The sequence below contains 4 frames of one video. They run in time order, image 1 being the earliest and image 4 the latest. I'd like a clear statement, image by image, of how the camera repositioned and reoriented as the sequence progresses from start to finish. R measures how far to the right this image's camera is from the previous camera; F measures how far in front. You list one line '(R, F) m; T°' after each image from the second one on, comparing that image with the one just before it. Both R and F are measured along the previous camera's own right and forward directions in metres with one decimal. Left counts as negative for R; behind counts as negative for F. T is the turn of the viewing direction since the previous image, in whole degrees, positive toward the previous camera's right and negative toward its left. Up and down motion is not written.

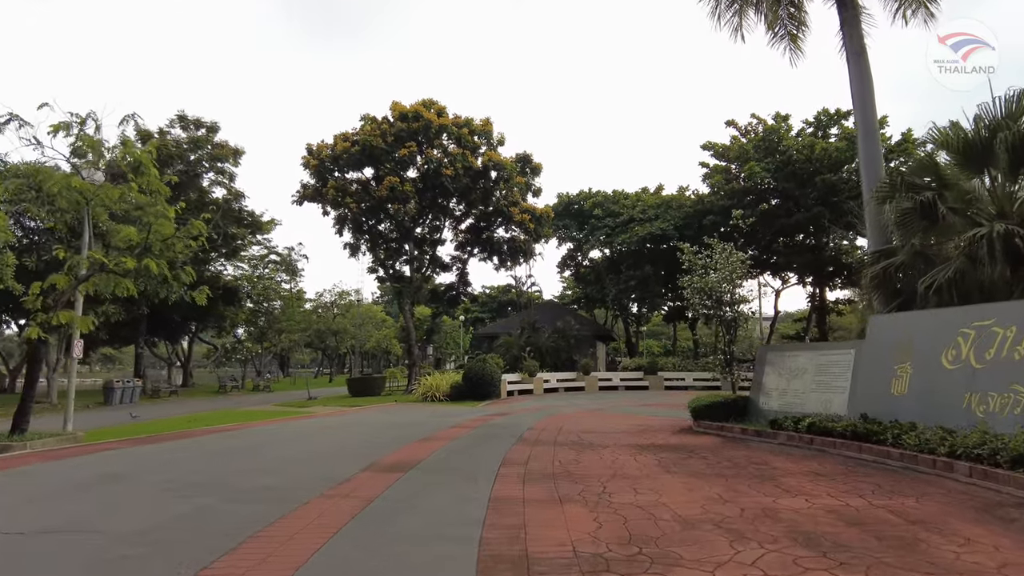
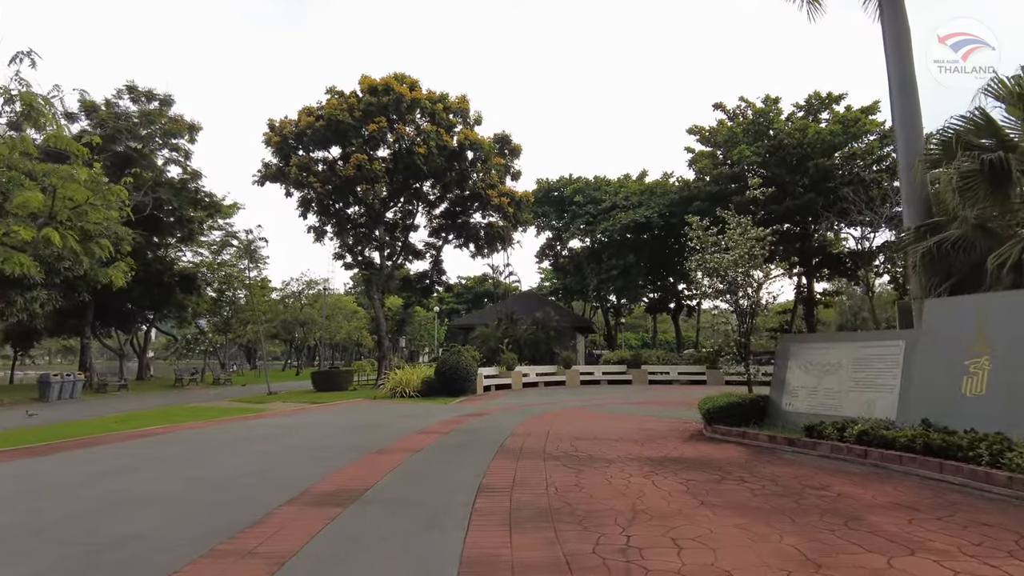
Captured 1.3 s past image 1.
(0.0, +1.5) m; +2°
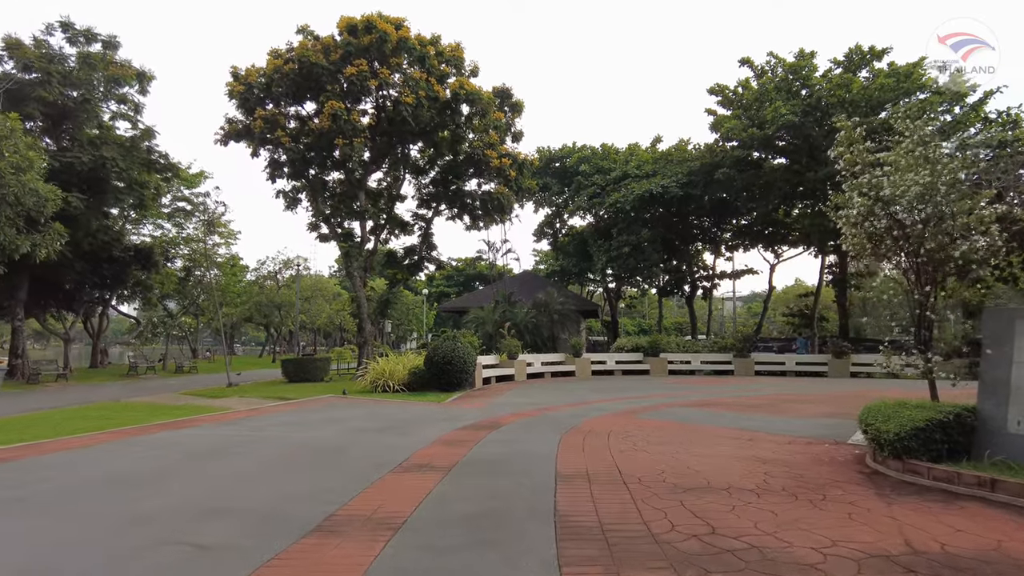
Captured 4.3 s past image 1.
(-0.4, +3.3) m; +1°
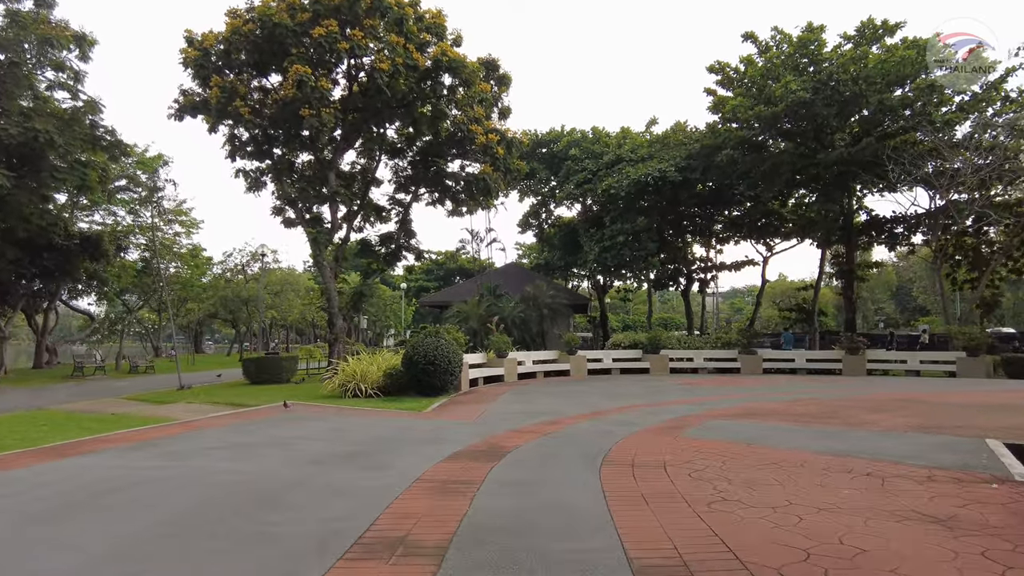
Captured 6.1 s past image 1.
(-0.3, +2.0) m; +2°
